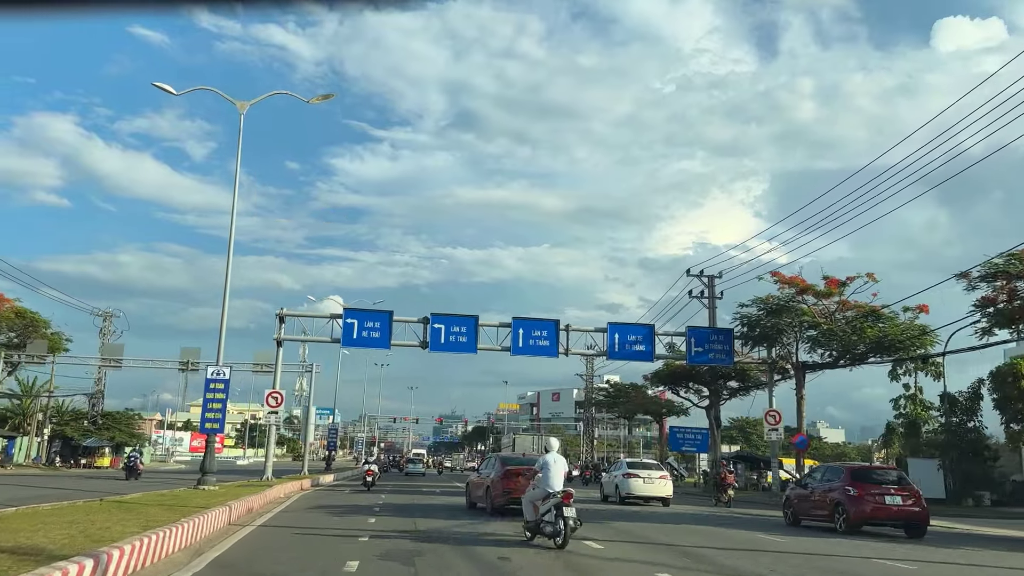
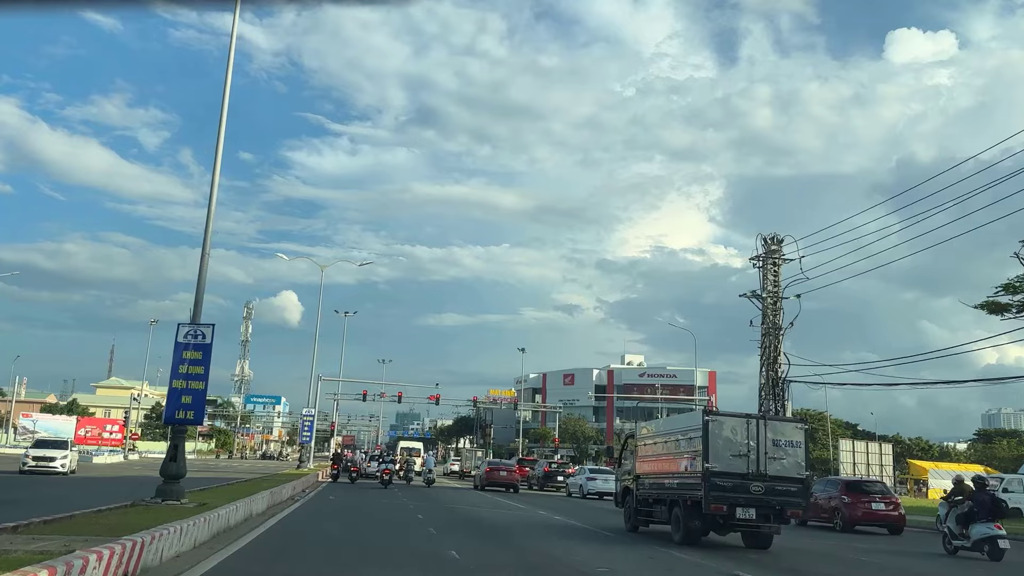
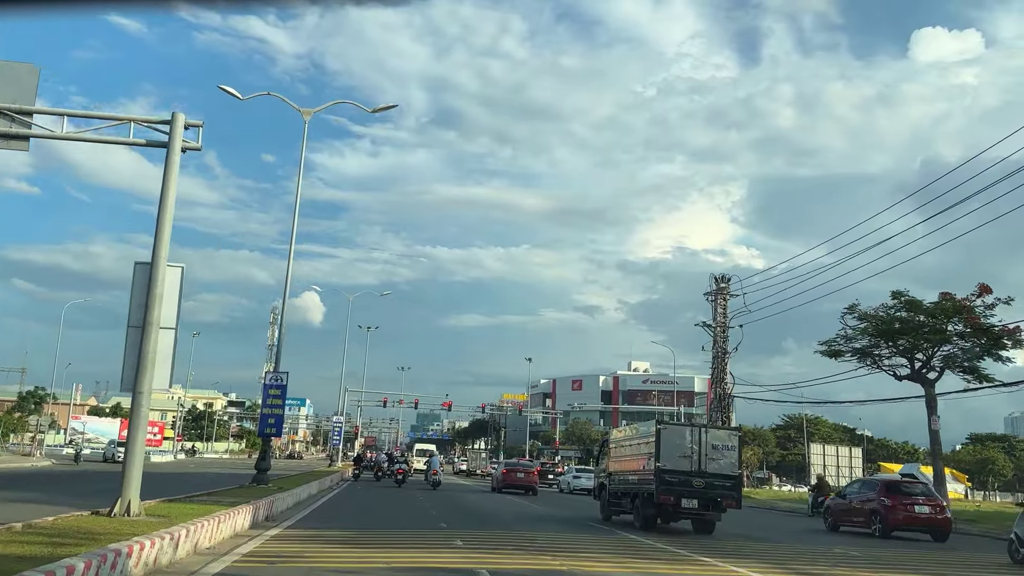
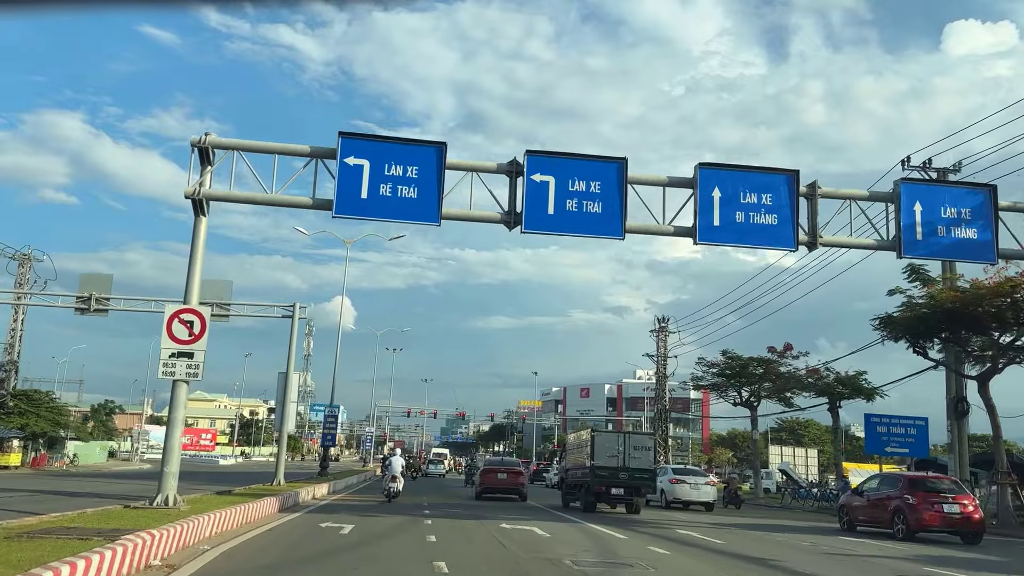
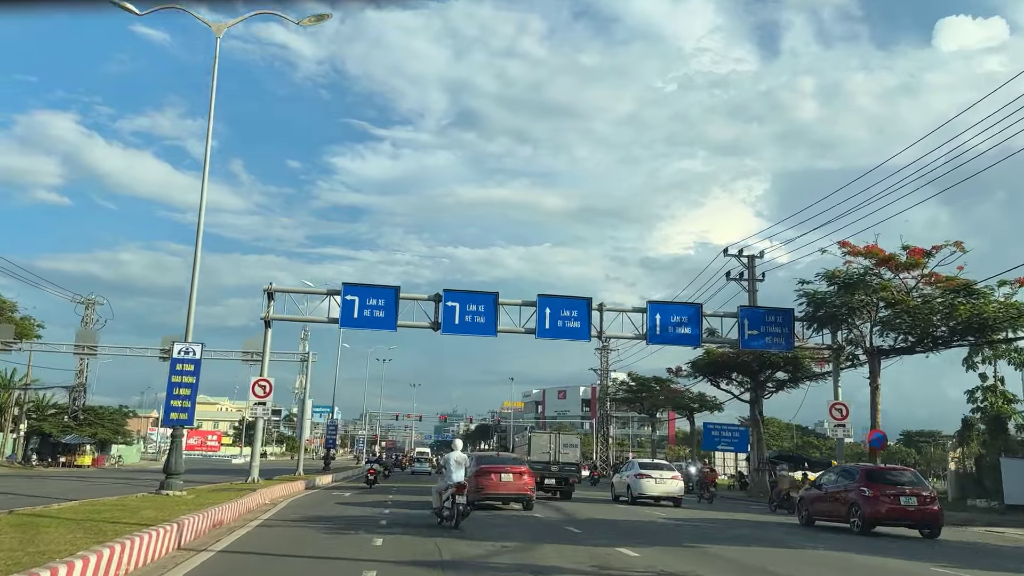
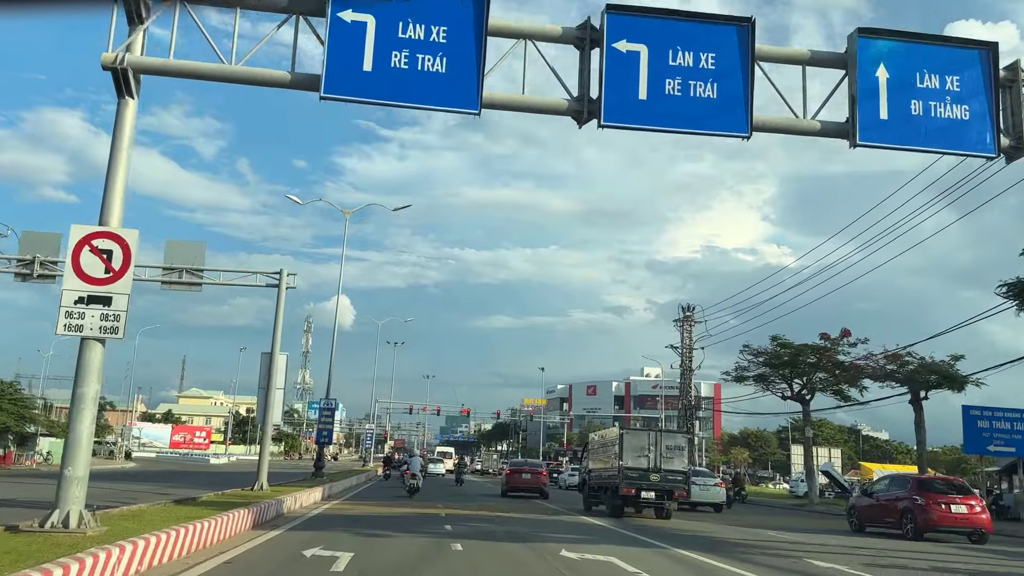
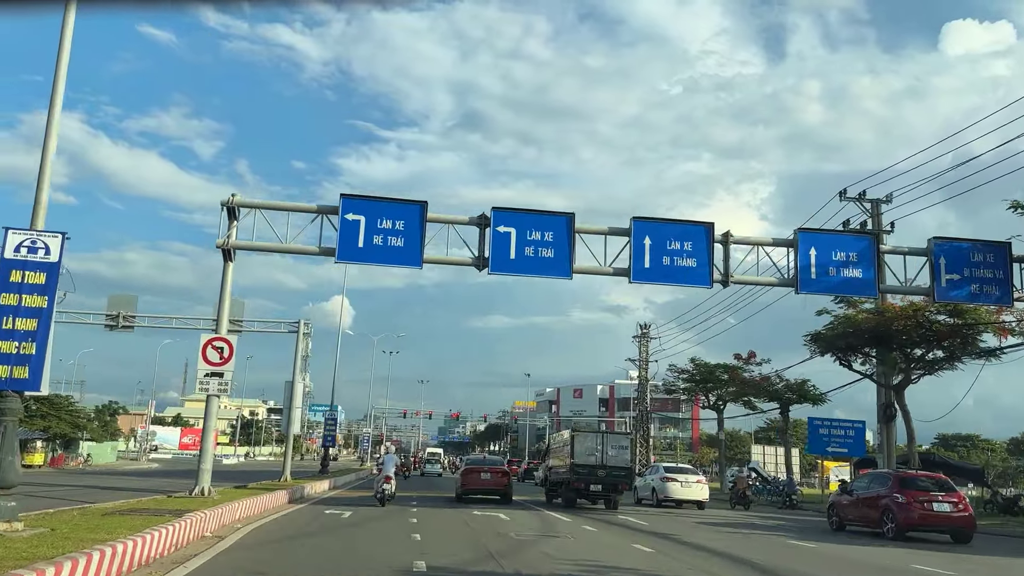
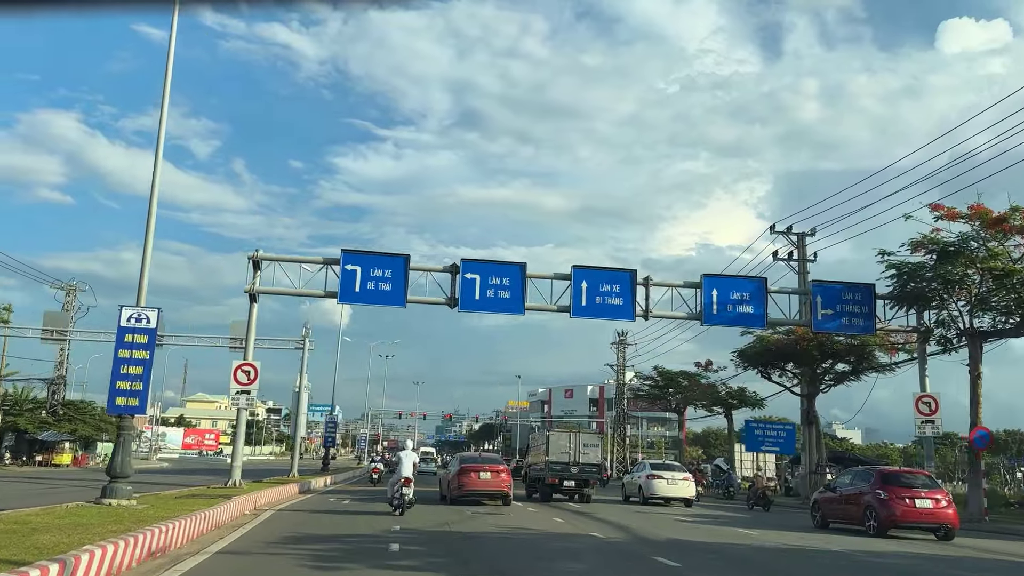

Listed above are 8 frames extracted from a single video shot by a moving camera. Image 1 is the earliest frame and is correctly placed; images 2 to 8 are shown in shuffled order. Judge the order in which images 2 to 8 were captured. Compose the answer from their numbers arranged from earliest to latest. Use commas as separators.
5, 8, 7, 4, 6, 3, 2
